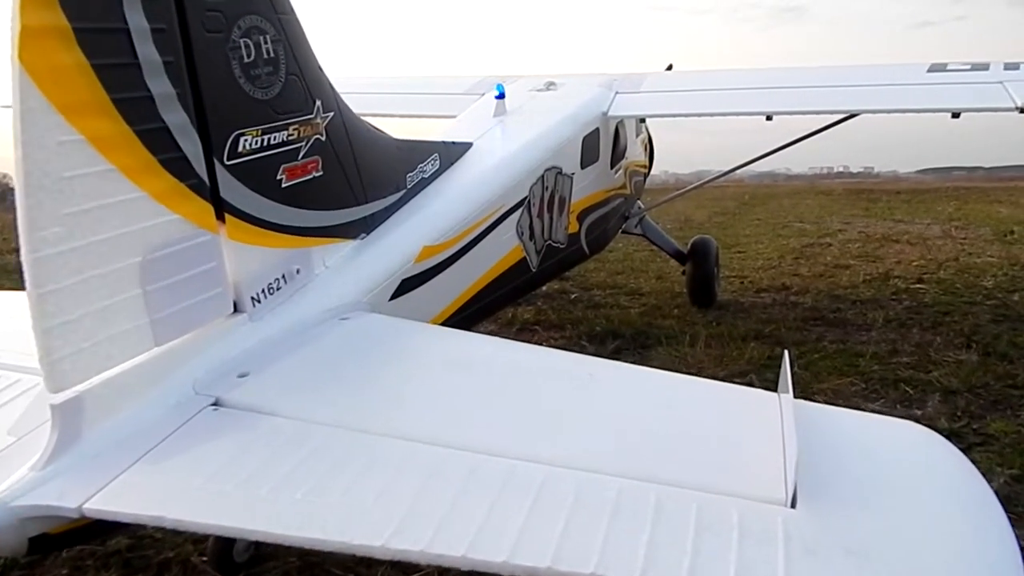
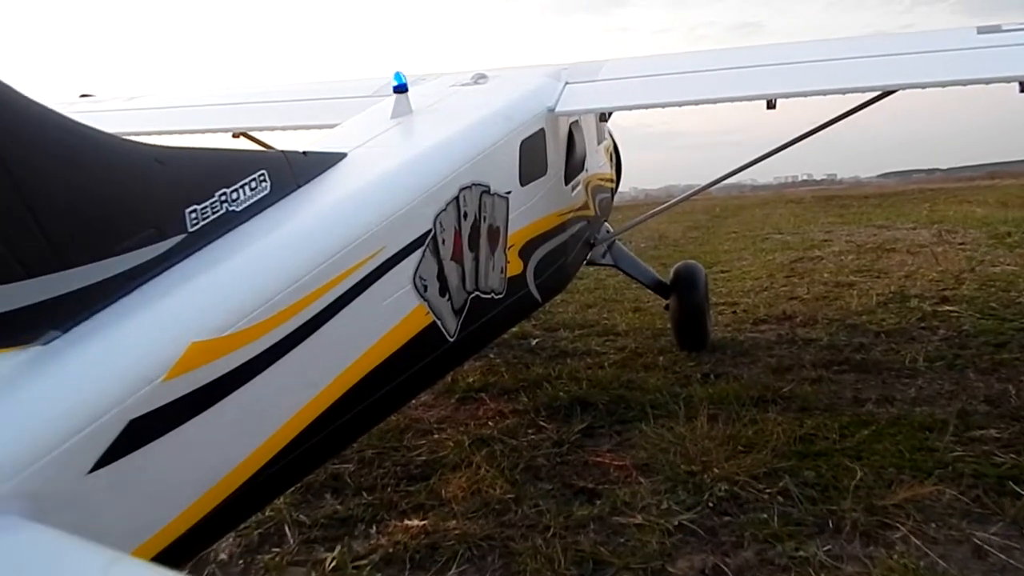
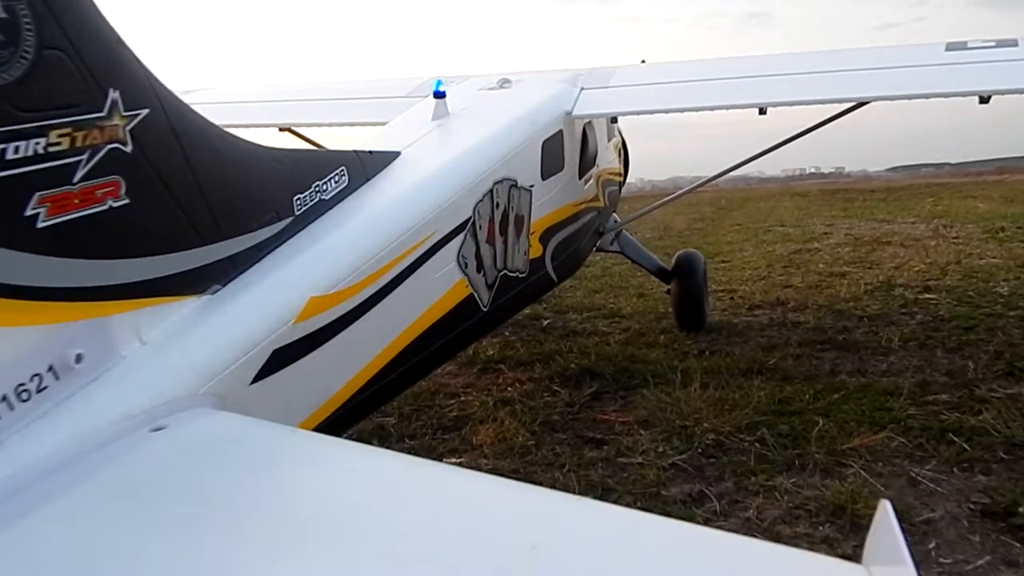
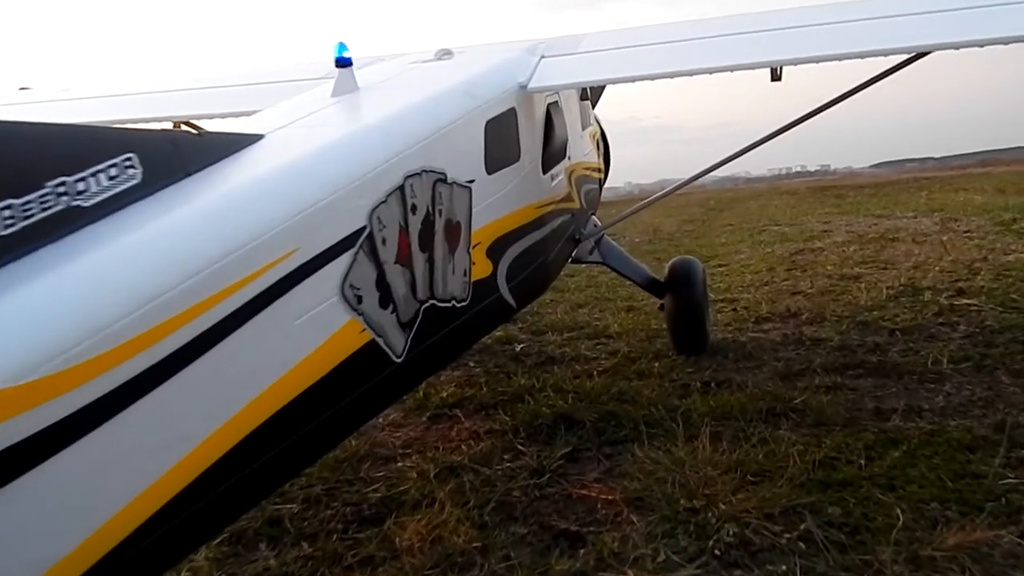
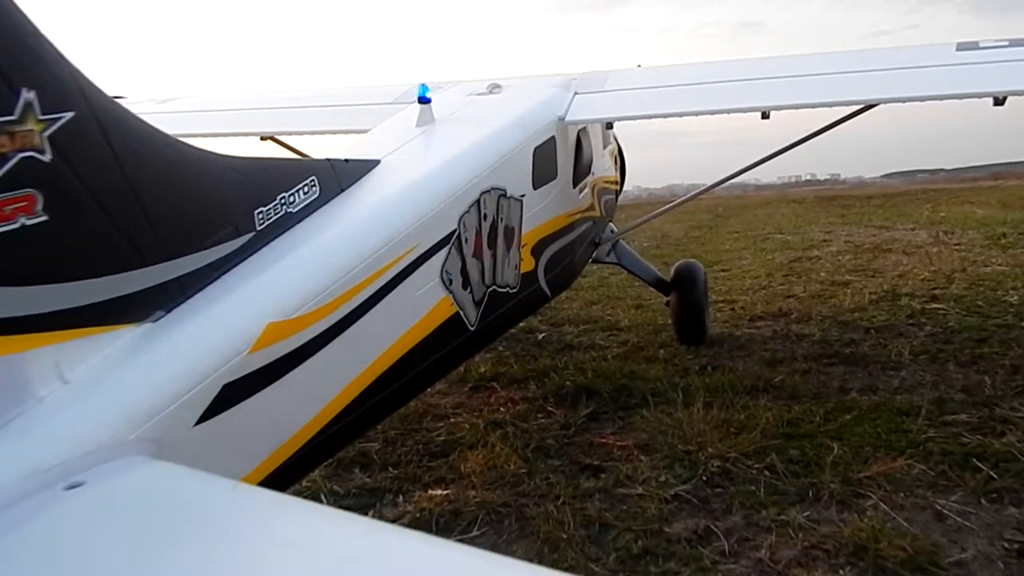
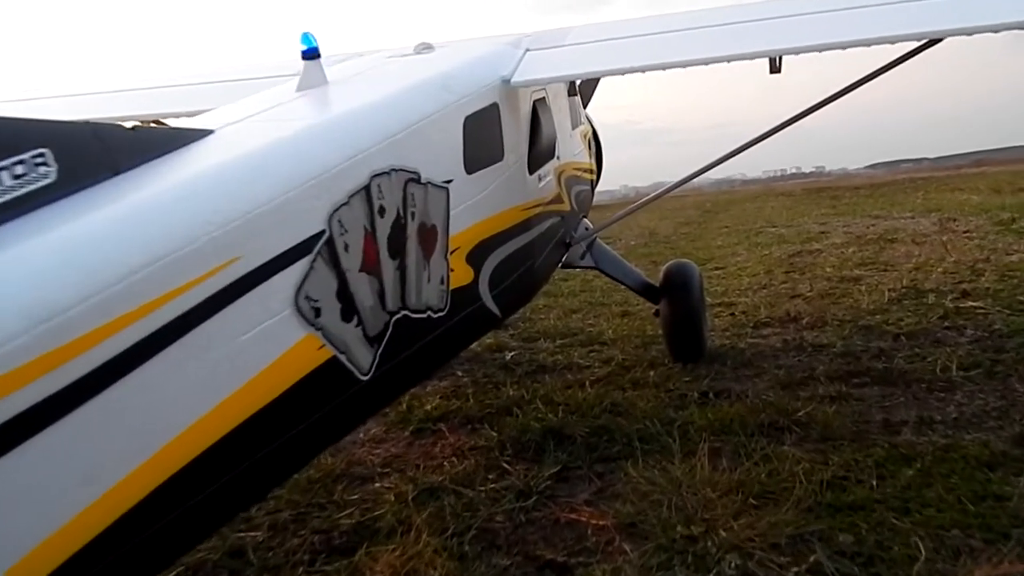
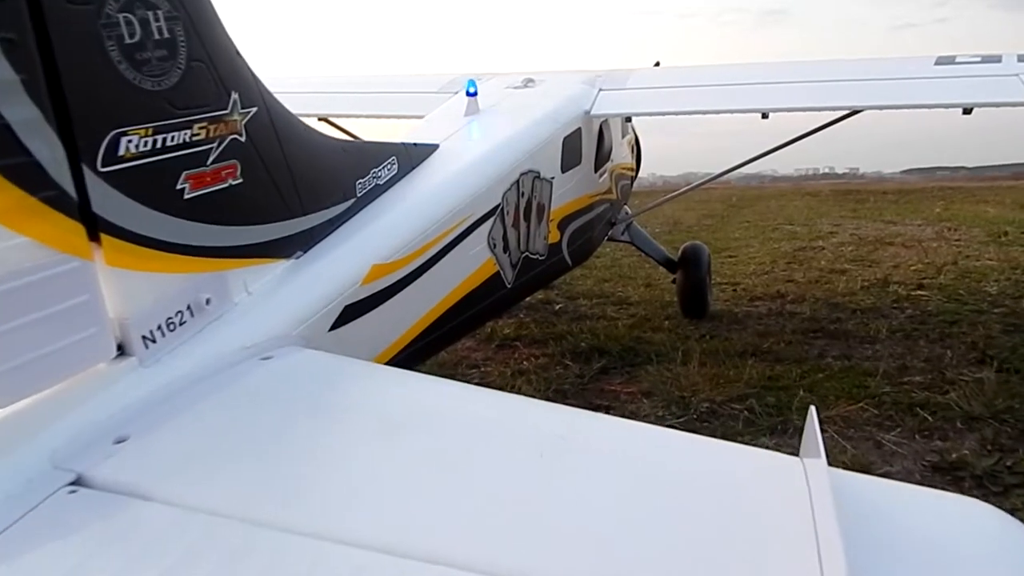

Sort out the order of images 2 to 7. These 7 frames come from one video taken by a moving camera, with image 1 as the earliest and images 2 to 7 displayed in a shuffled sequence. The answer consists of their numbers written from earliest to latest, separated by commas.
7, 3, 5, 2, 4, 6
